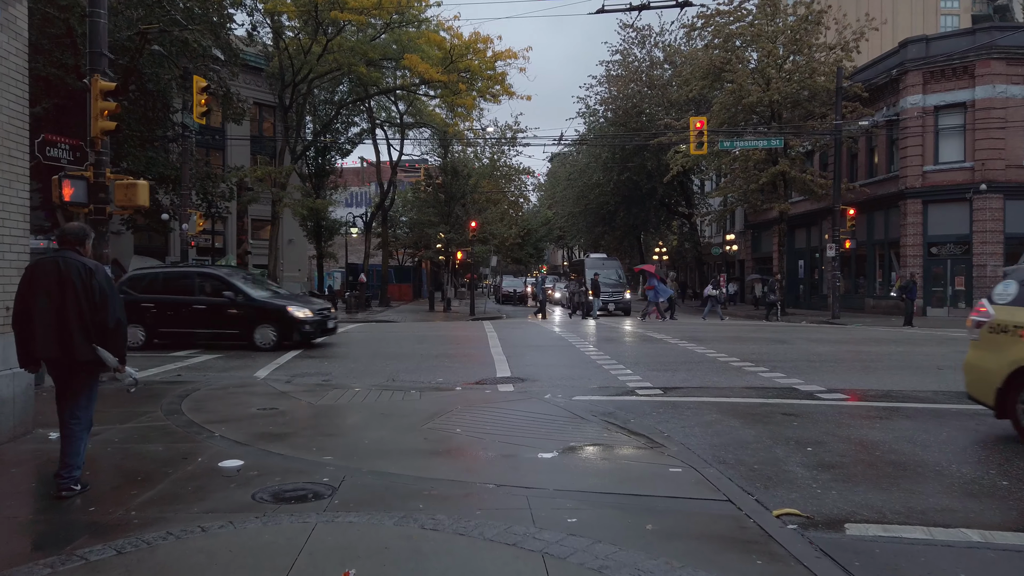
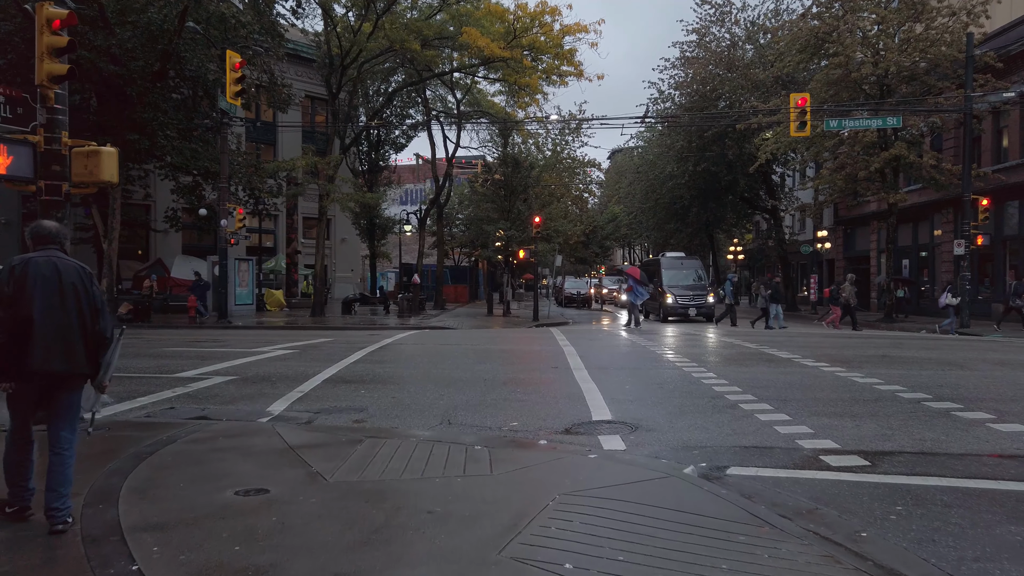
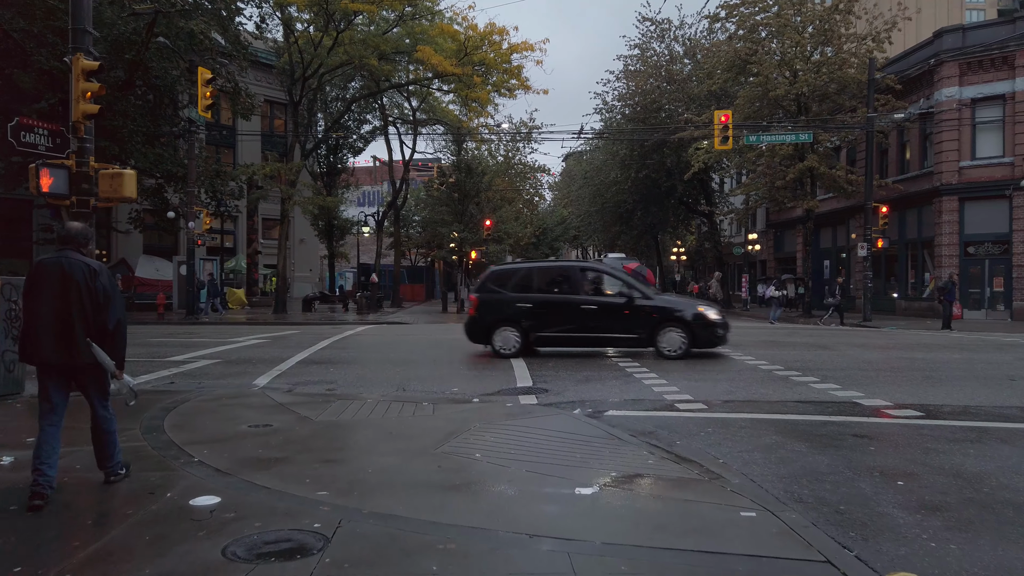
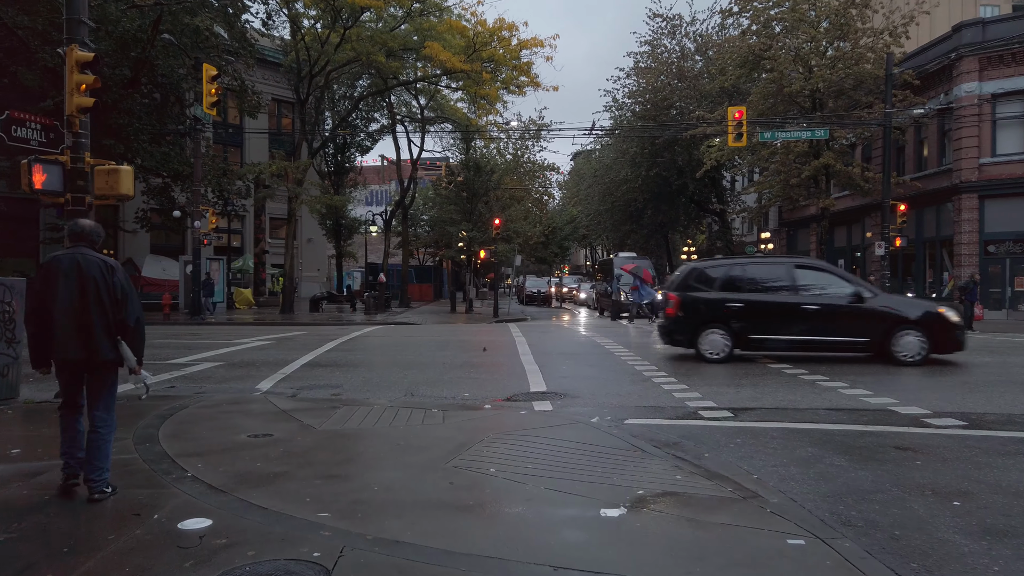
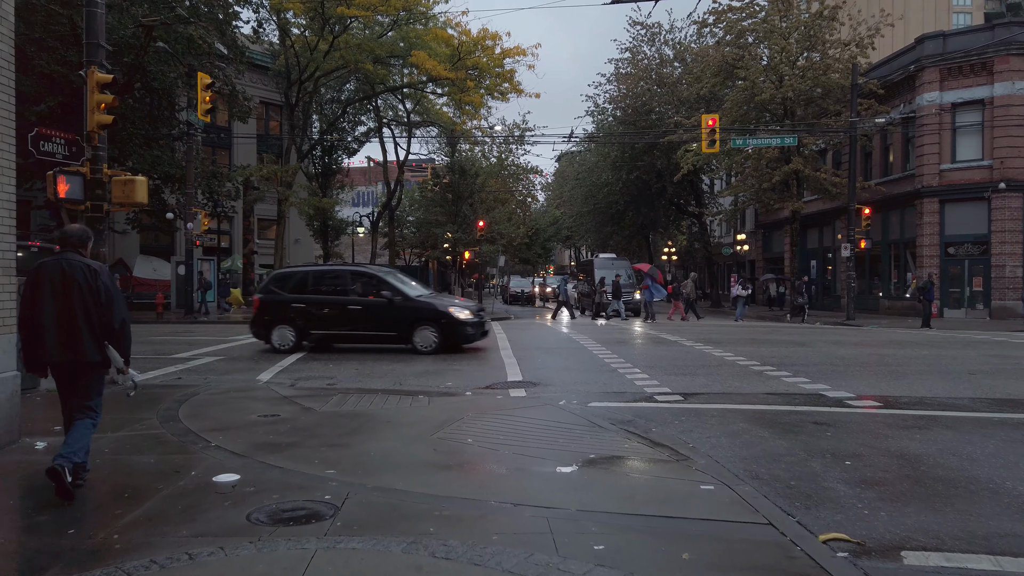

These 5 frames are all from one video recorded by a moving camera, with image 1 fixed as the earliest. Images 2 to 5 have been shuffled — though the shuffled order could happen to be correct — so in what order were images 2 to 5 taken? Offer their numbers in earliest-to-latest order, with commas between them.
5, 3, 4, 2
